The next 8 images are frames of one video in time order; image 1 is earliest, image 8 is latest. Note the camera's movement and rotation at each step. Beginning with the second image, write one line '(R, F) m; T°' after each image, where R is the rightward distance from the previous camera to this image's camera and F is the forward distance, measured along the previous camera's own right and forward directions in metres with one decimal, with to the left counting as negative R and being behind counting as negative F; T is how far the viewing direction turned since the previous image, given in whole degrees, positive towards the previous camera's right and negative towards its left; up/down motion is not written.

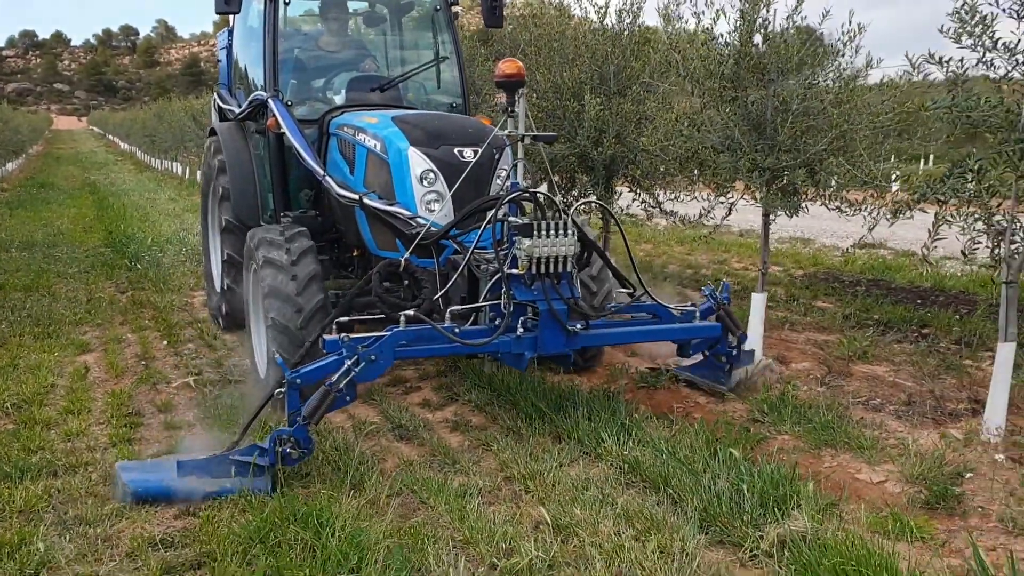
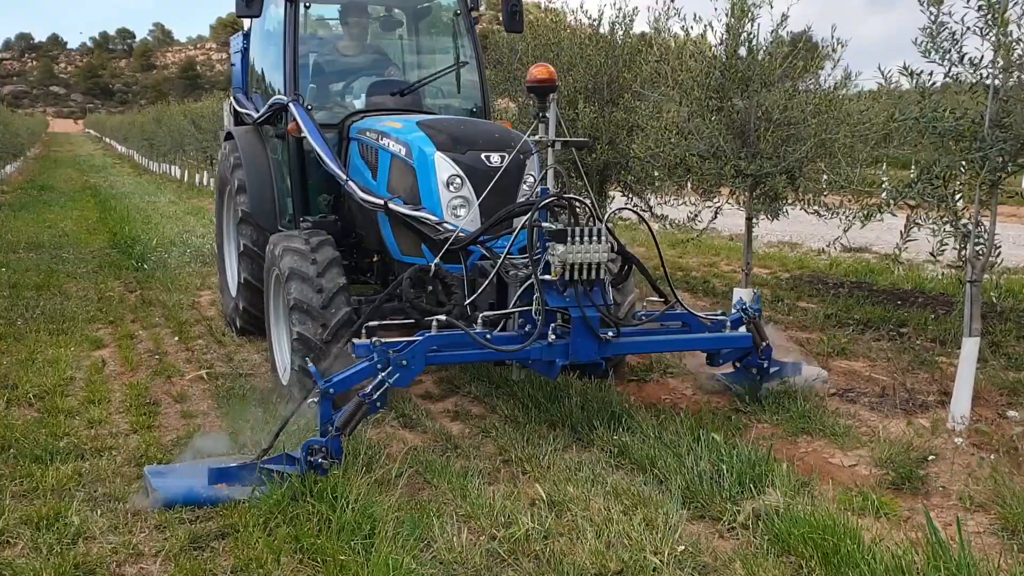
(0.0, -0.3) m; 0°
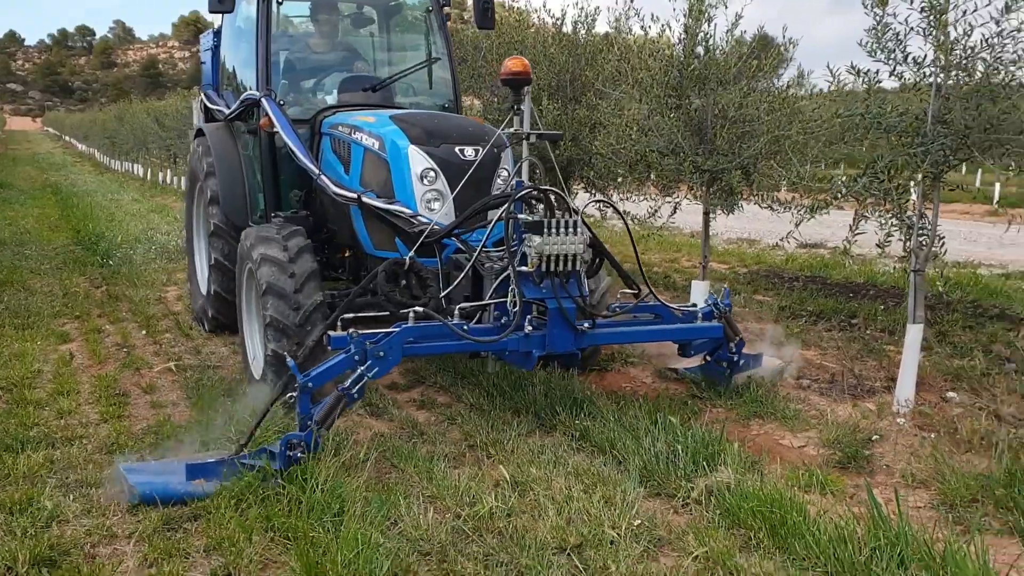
(0.0, -0.1) m; +2°
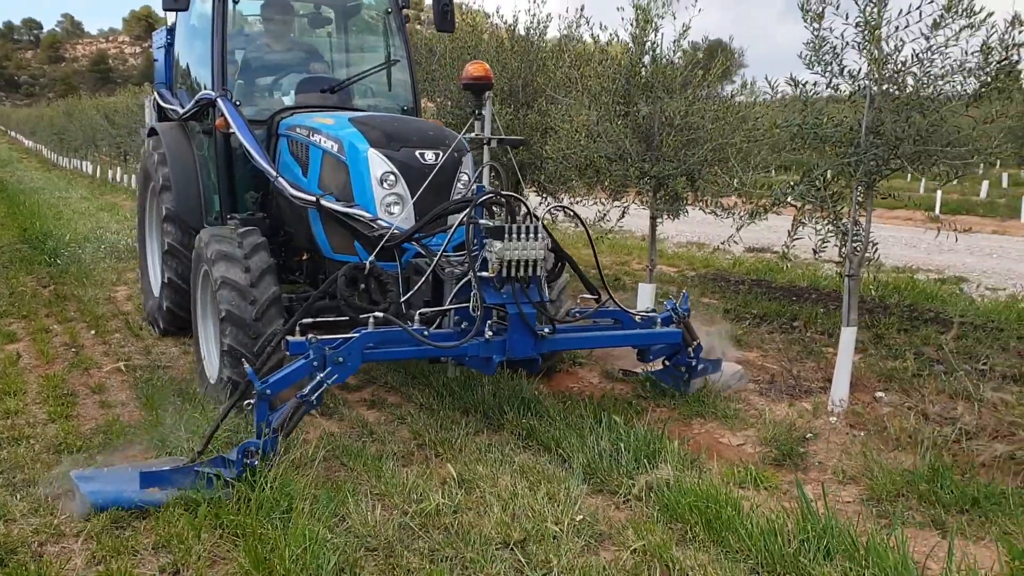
(0.0, -0.1) m; +3°
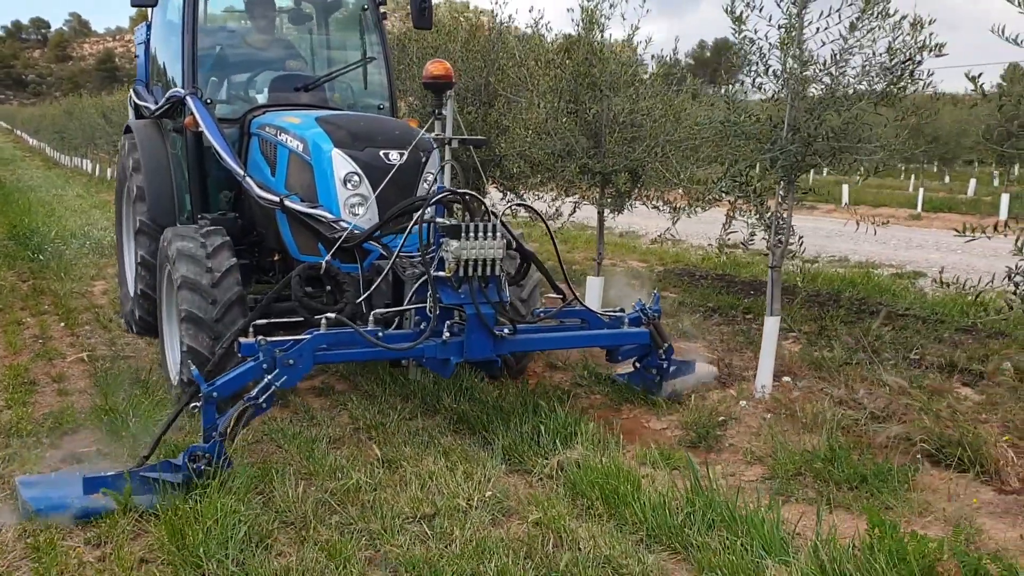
(+0.3, -0.2) m; 0°
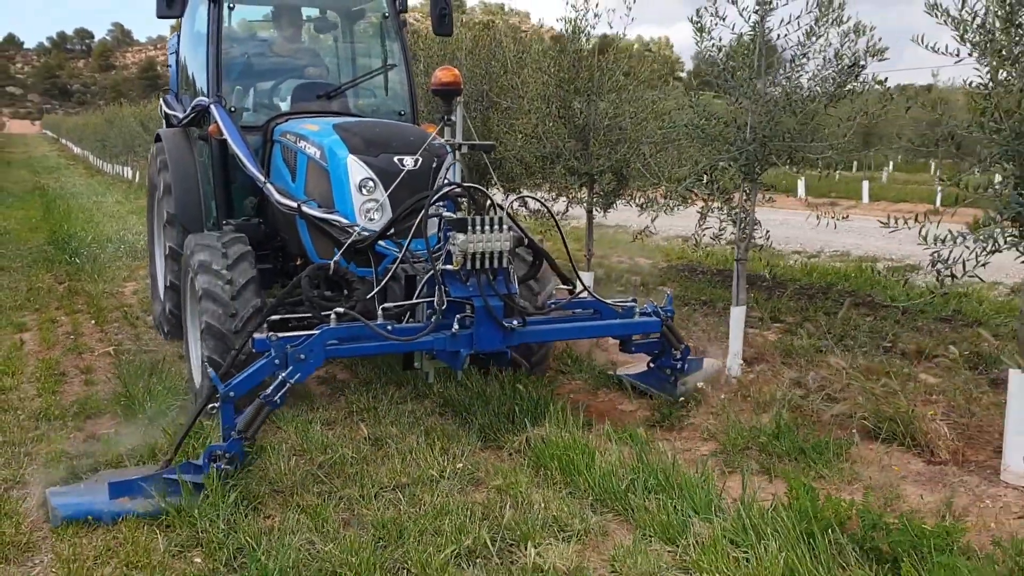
(+0.3, -0.3) m; -2°
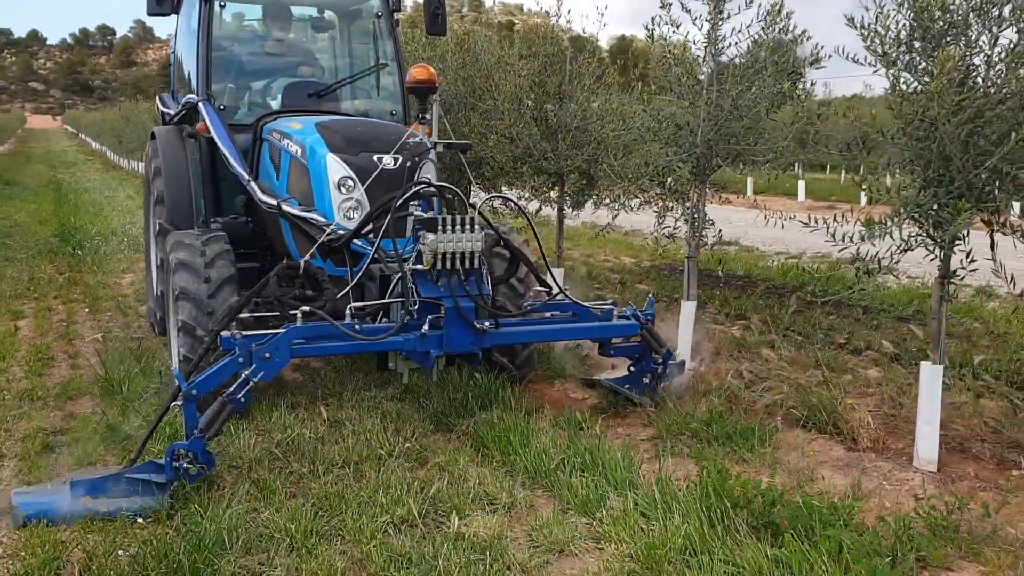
(+0.3, -0.2) m; -1°
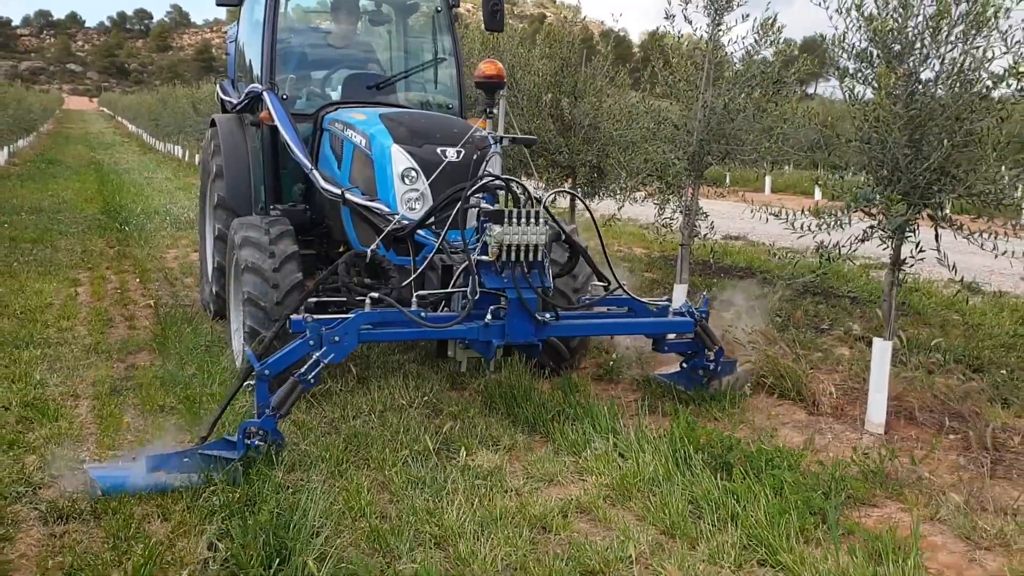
(+0.1, -0.6) m; -2°
